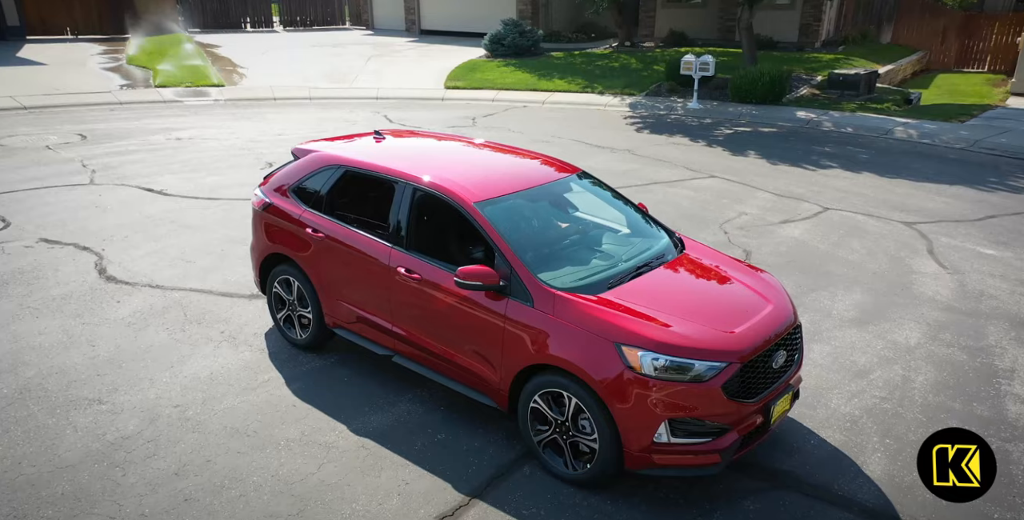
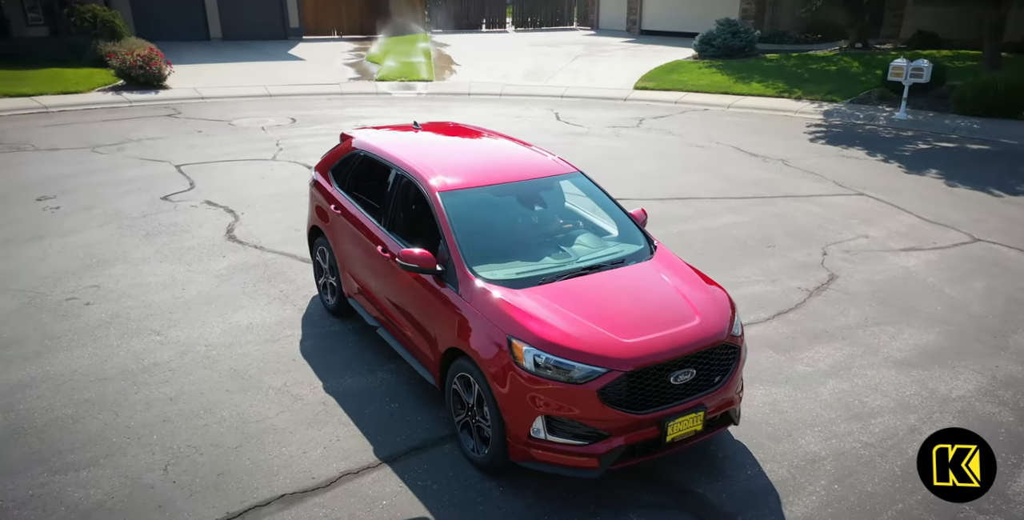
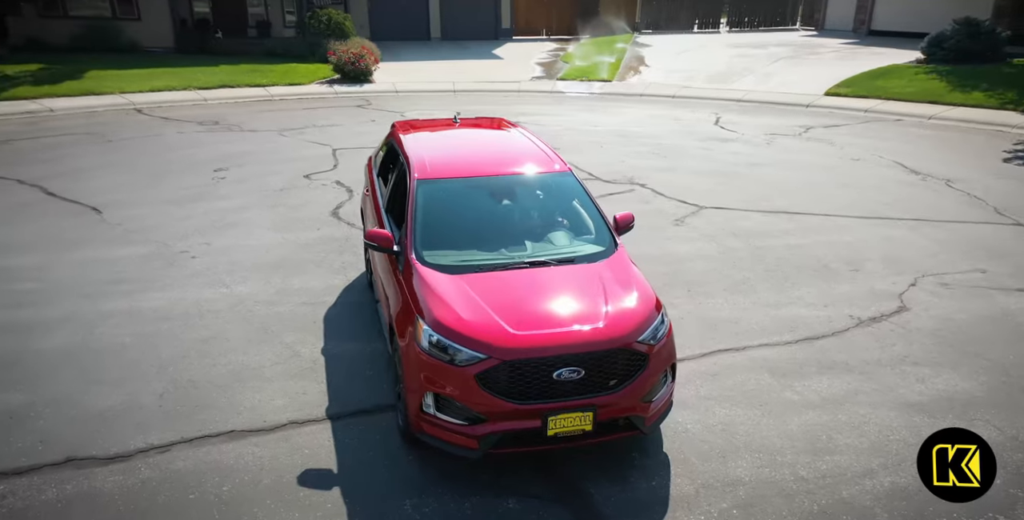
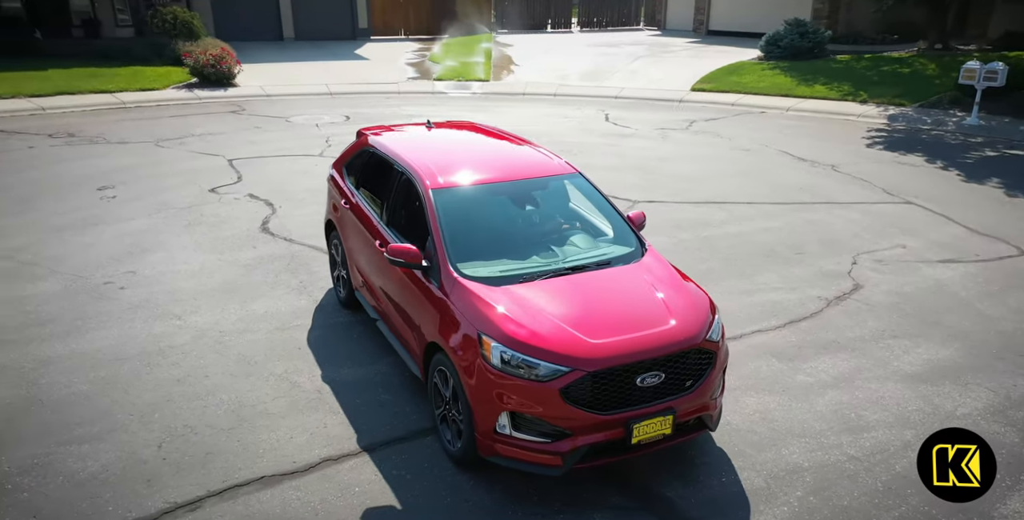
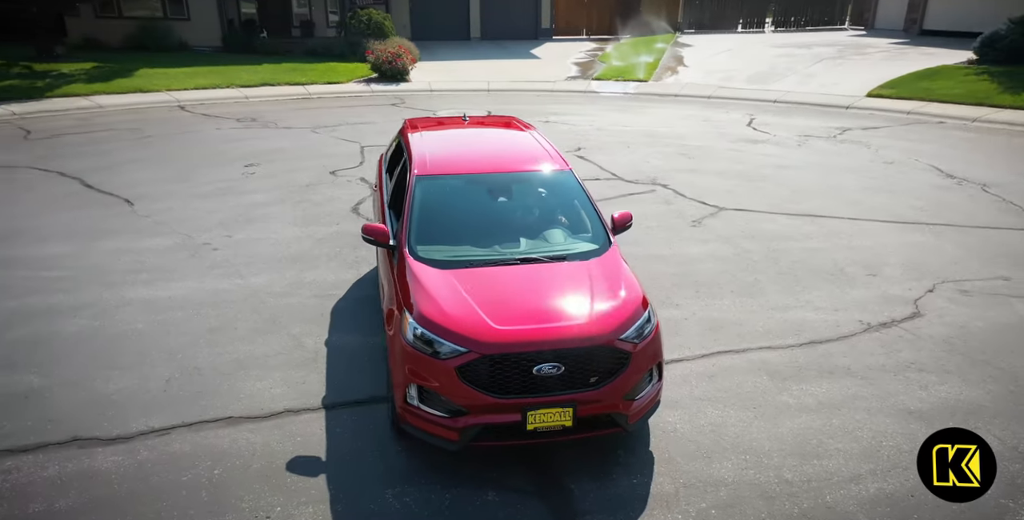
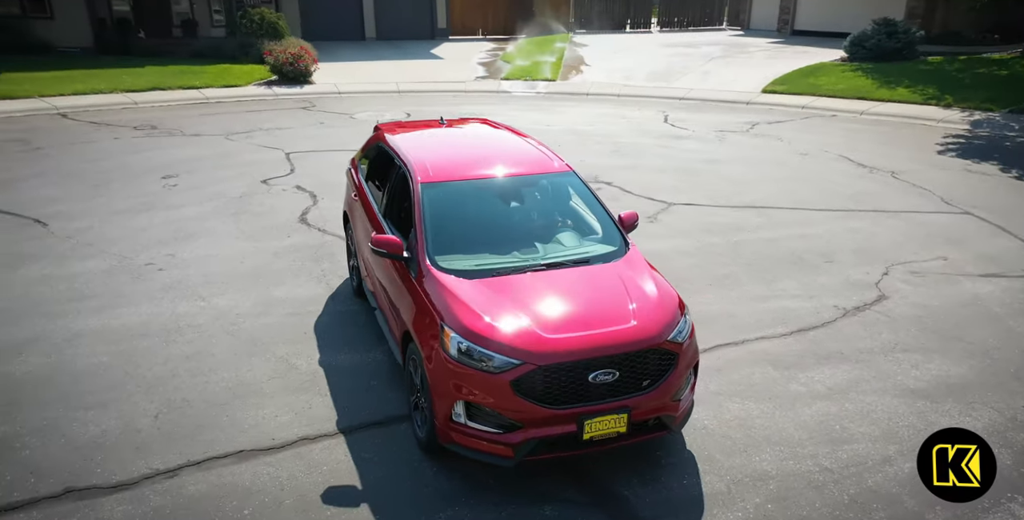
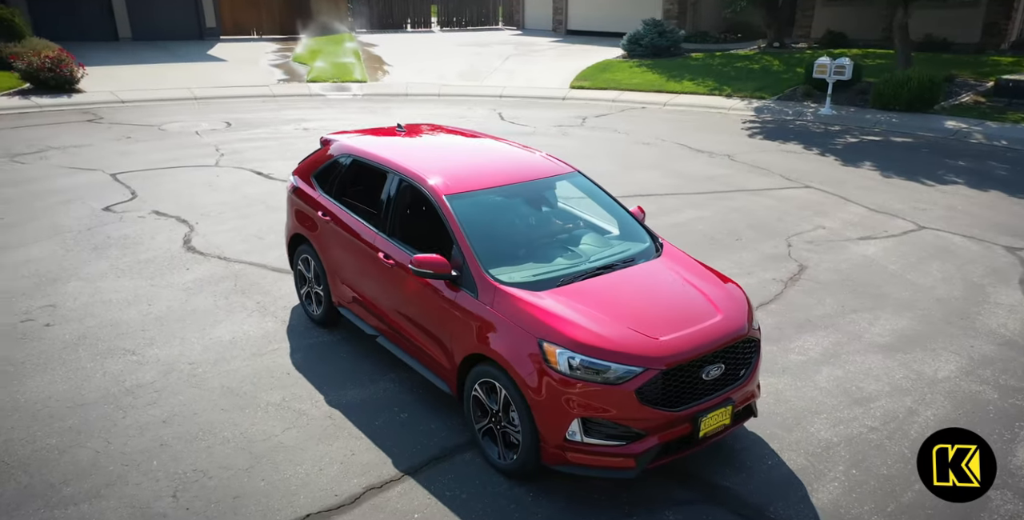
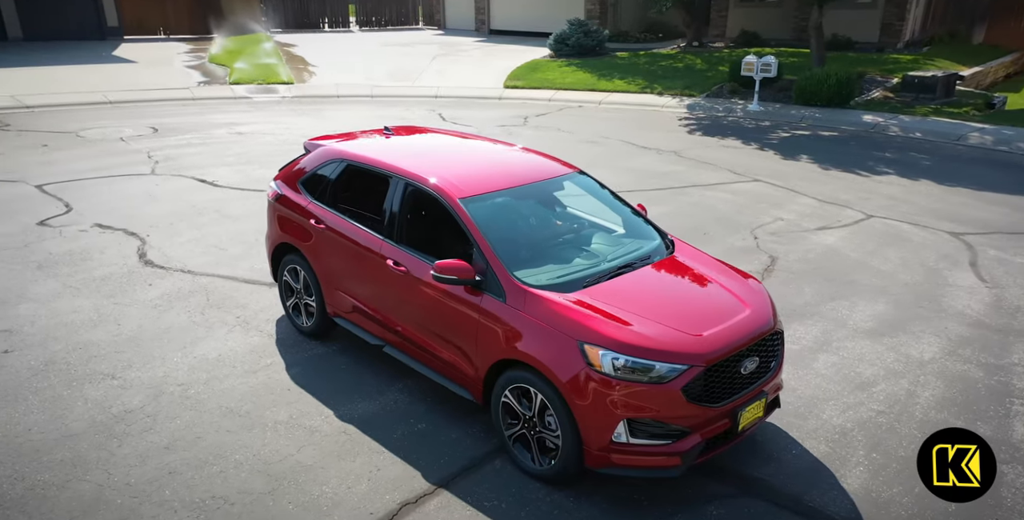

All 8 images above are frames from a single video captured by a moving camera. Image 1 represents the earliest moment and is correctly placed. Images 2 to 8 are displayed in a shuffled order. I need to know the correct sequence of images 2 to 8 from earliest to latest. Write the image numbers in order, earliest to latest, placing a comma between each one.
8, 7, 2, 4, 6, 3, 5
